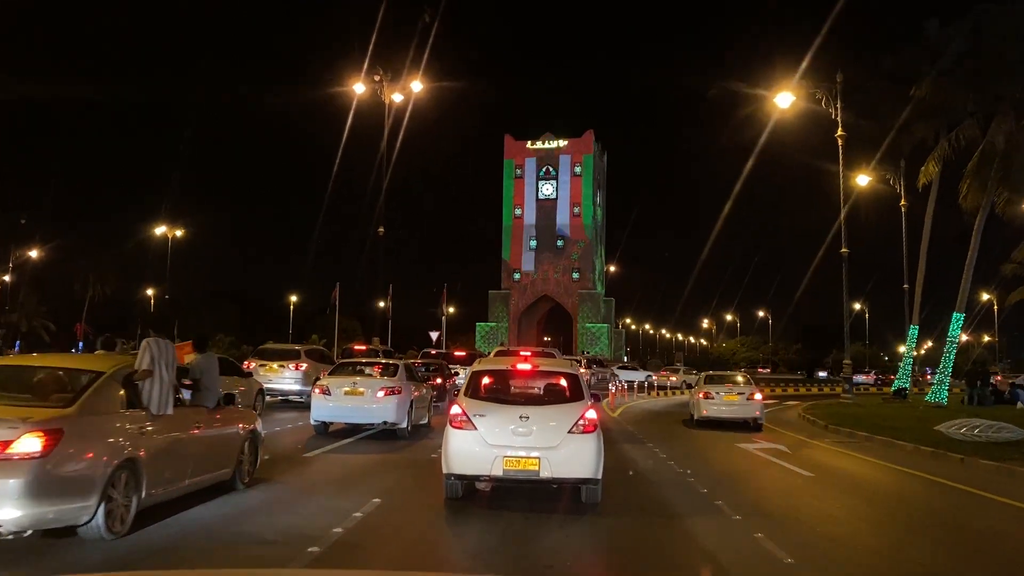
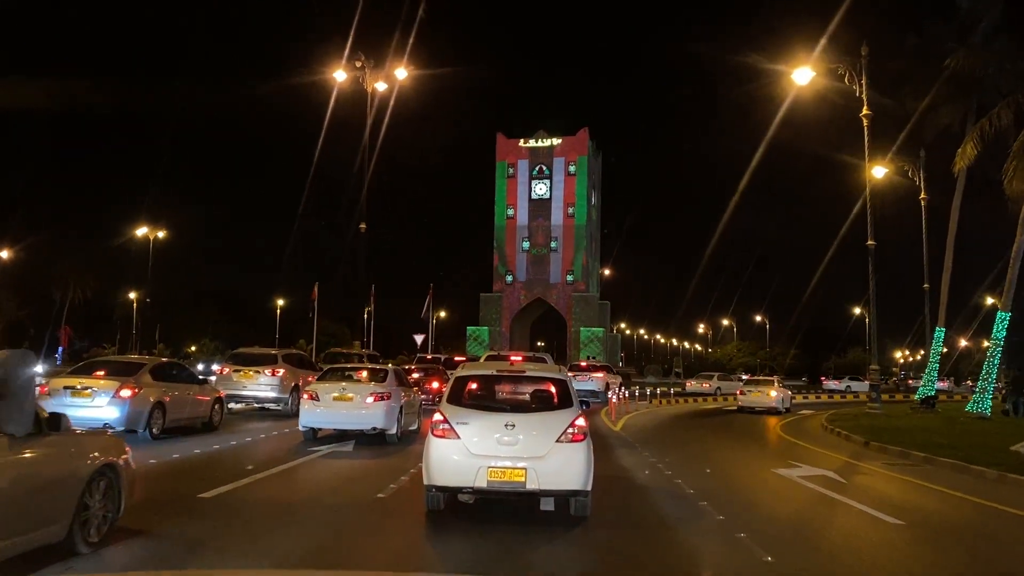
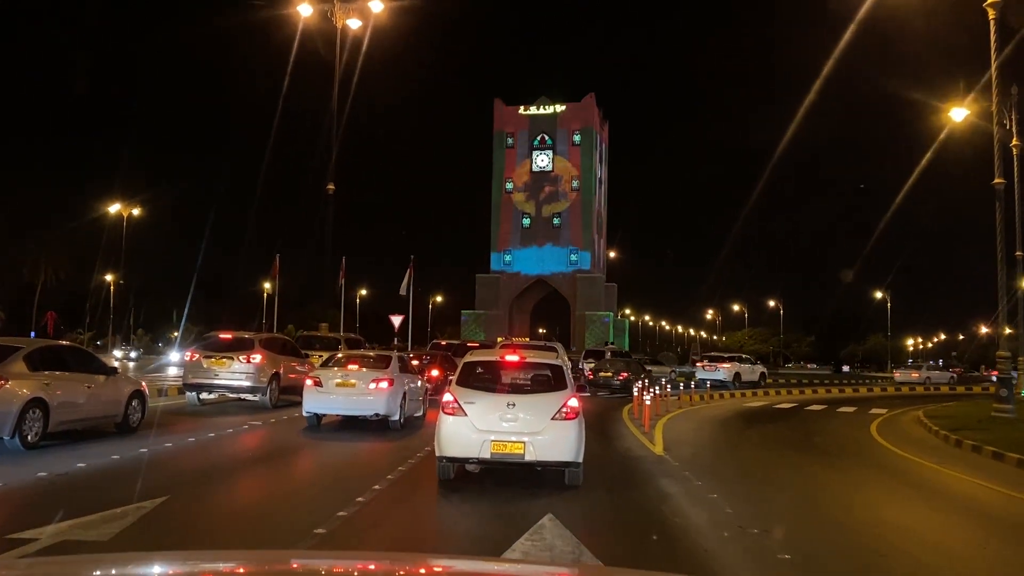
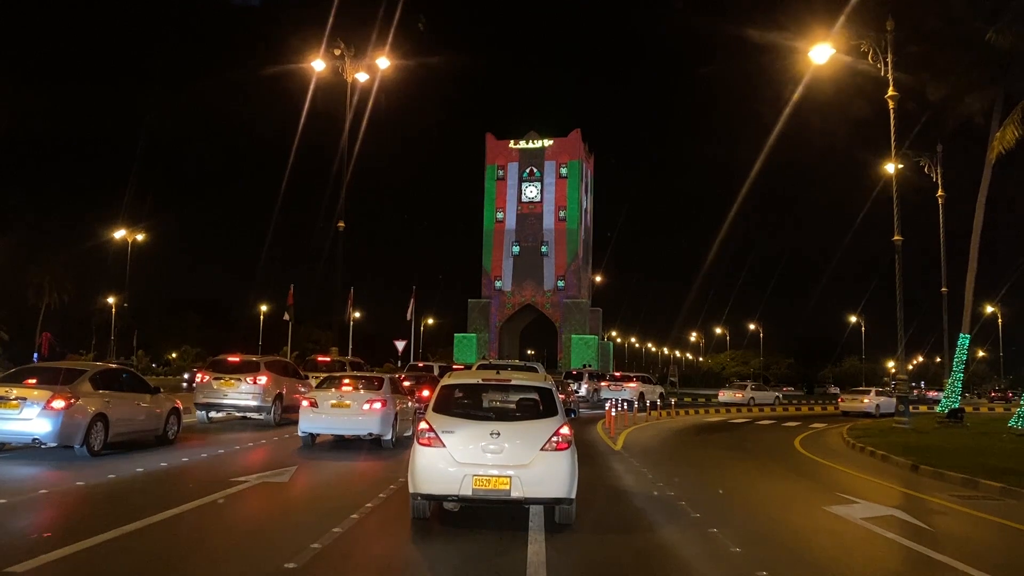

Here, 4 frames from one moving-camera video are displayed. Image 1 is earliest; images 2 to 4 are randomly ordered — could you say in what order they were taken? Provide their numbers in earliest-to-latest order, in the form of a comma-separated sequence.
2, 4, 3
